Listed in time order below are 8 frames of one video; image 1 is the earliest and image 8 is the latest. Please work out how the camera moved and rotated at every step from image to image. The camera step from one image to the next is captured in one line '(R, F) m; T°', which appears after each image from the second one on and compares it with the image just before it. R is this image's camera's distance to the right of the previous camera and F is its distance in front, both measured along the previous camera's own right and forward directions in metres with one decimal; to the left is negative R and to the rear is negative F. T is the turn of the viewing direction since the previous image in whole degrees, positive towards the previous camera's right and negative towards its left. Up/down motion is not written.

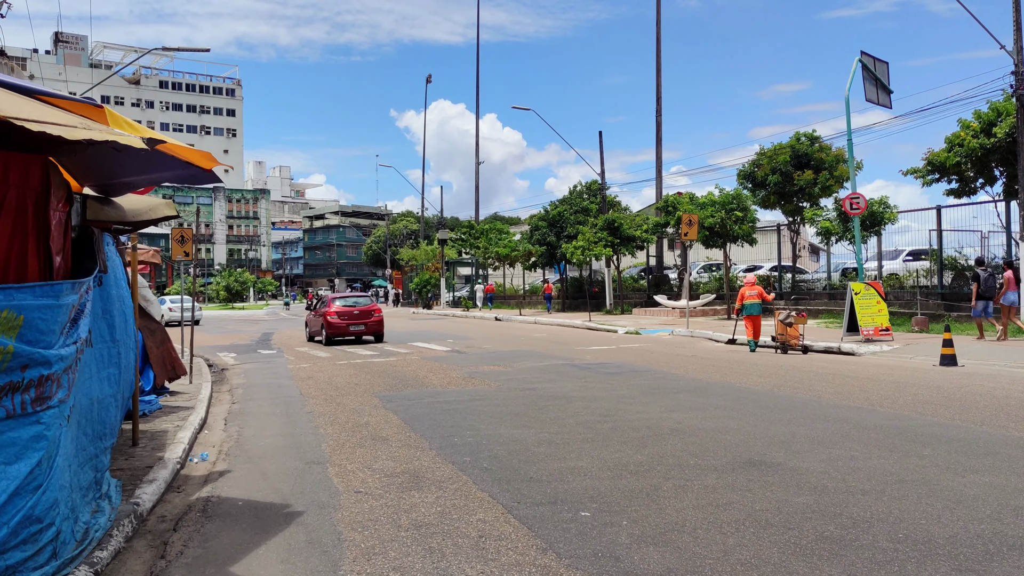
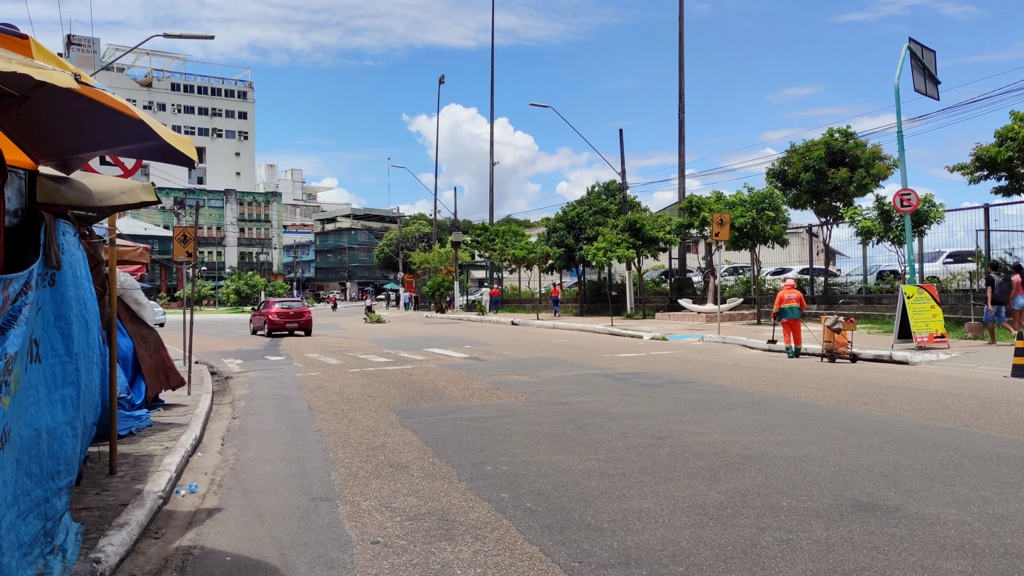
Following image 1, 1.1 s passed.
(-0.2, +1.1) m; -1°
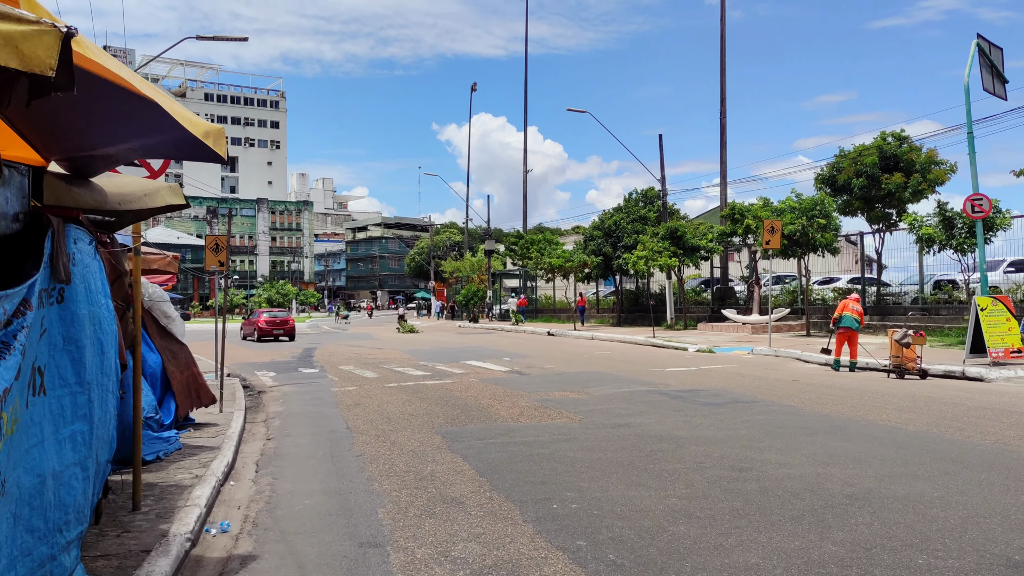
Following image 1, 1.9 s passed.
(-0.3, +0.7) m; -2°
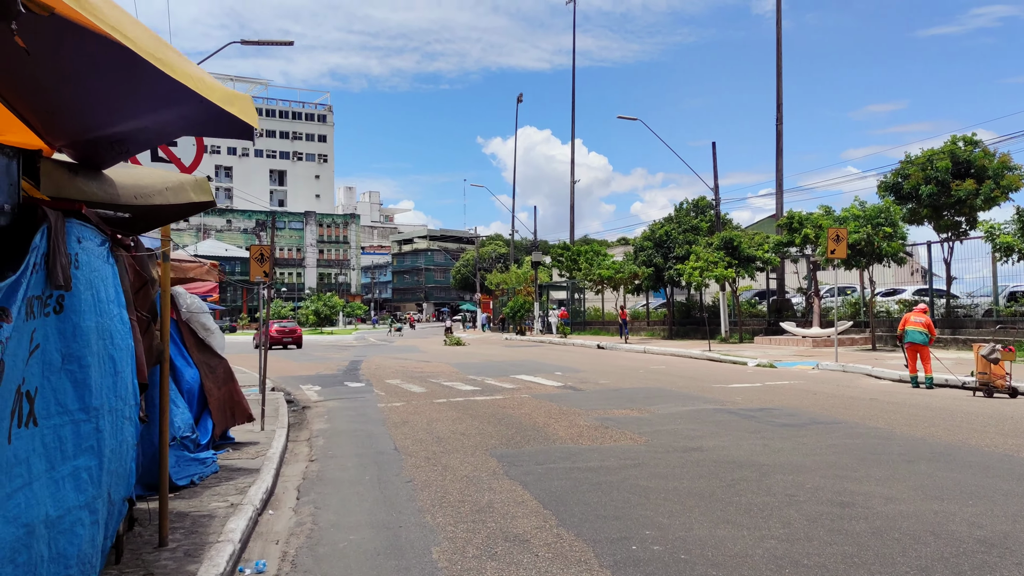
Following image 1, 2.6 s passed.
(-0.2, +0.7) m; -3°
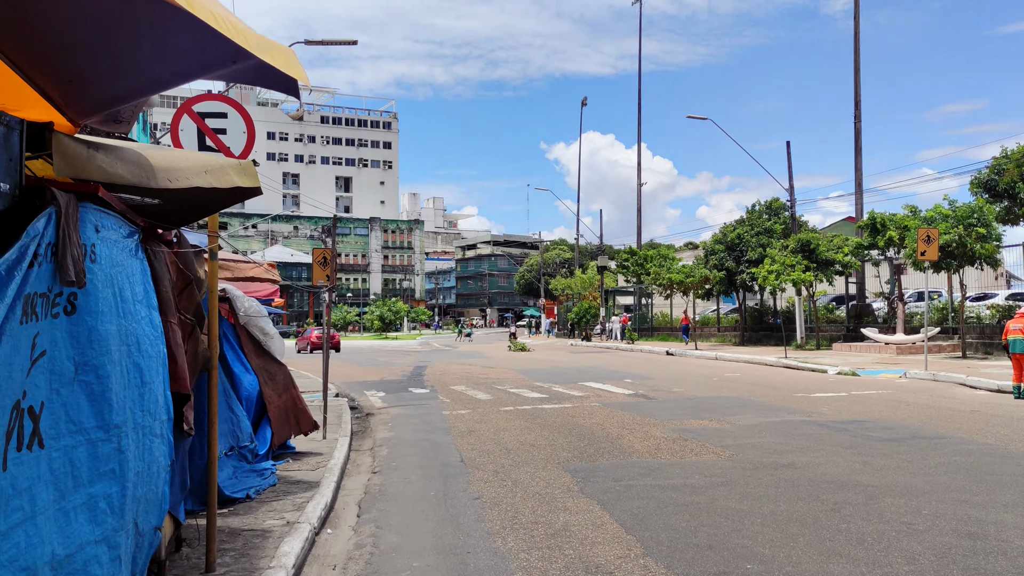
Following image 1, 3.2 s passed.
(-0.1, +0.6) m; -4°
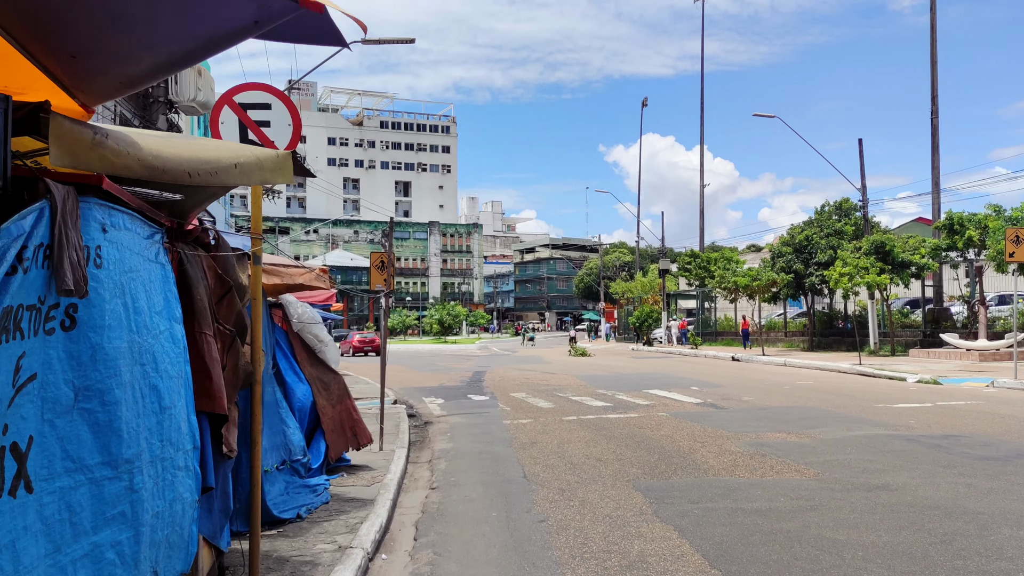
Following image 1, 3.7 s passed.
(-0.1, +0.5) m; -4°
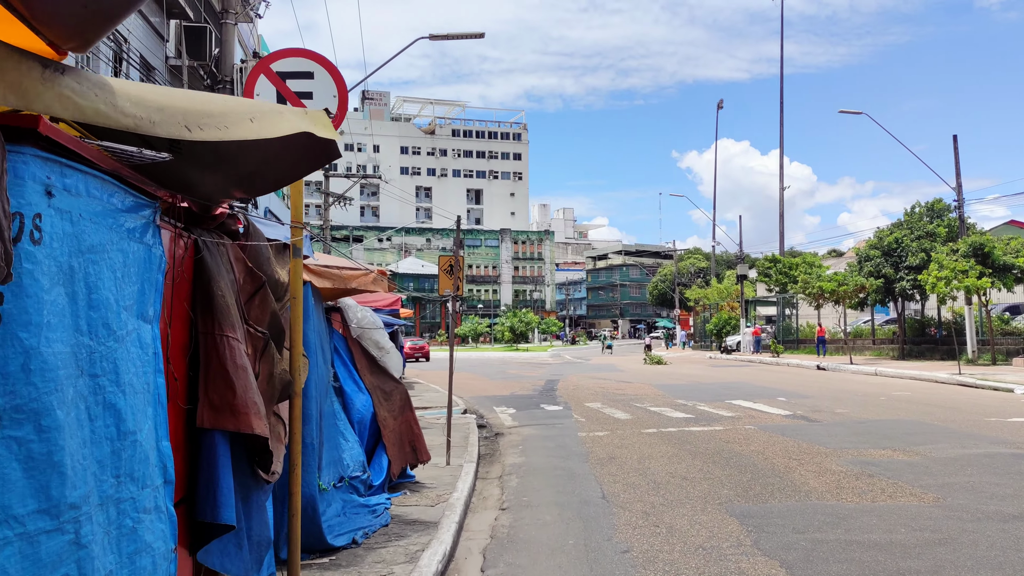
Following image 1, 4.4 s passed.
(0.0, +0.7) m; -5°
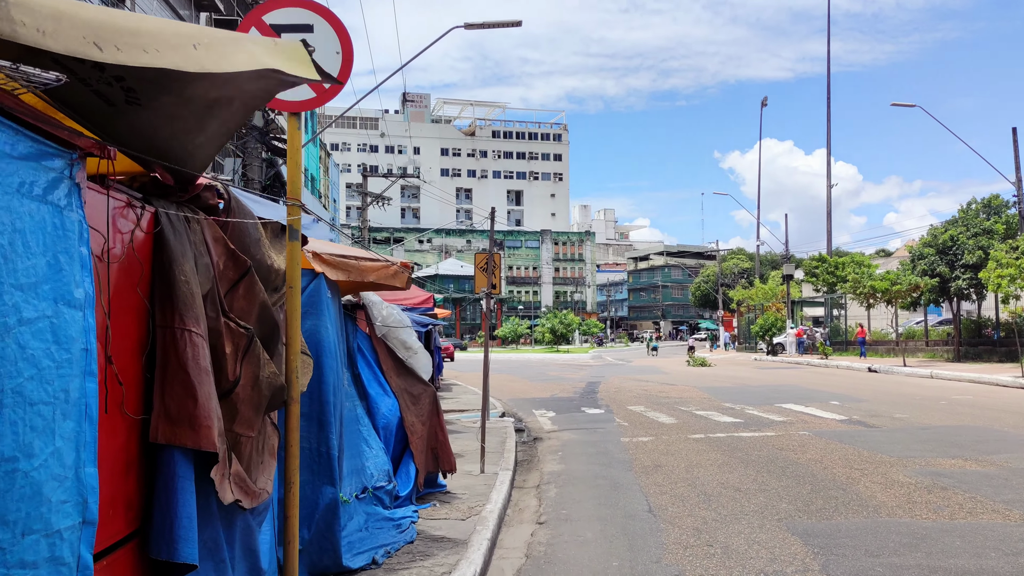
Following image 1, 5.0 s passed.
(0.0, +0.6) m; -3°
